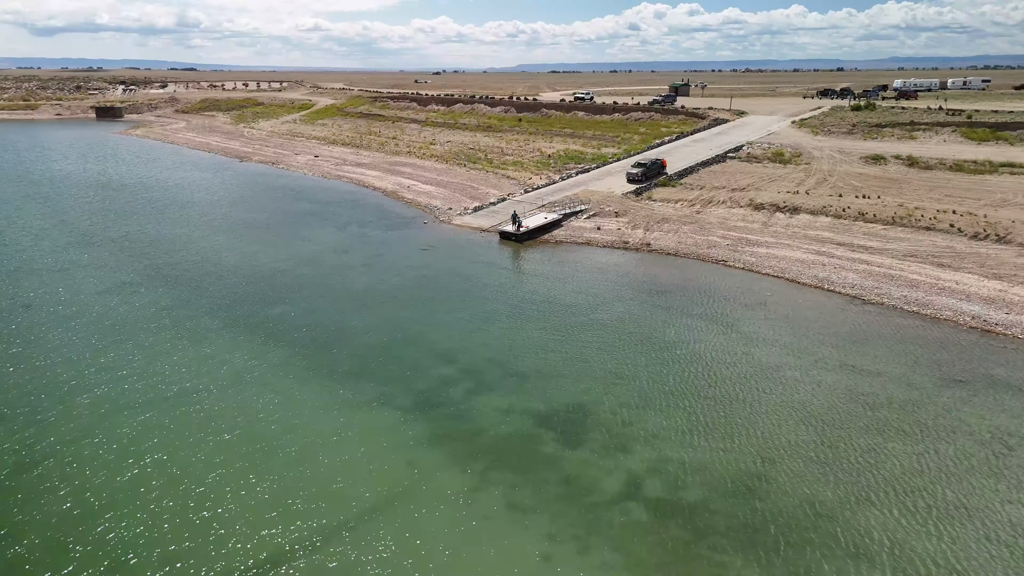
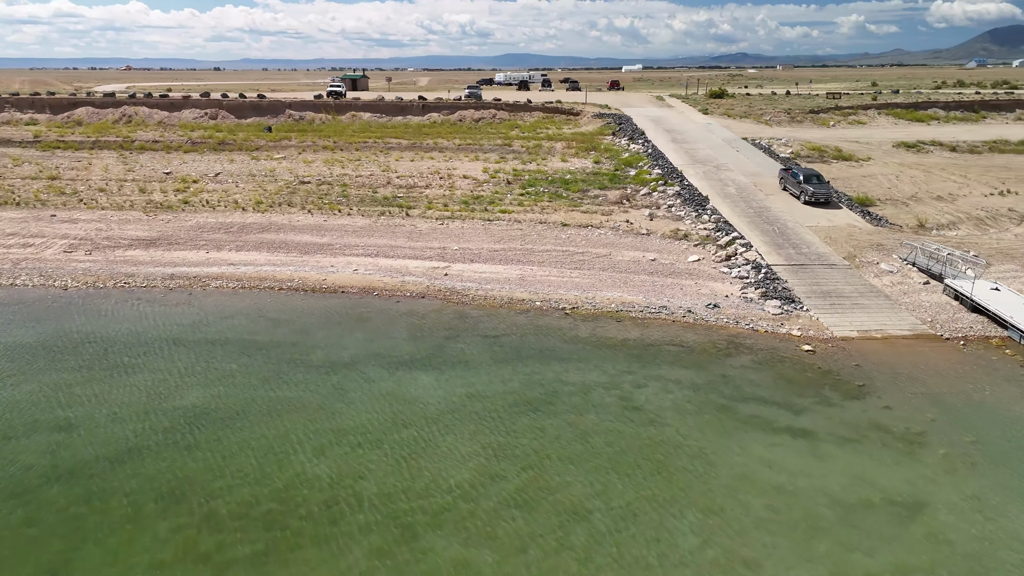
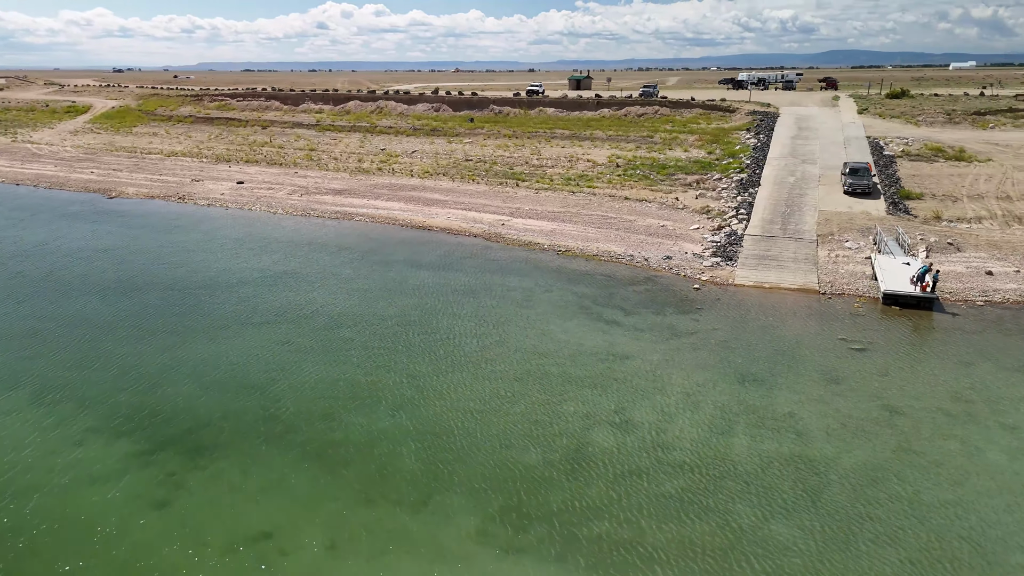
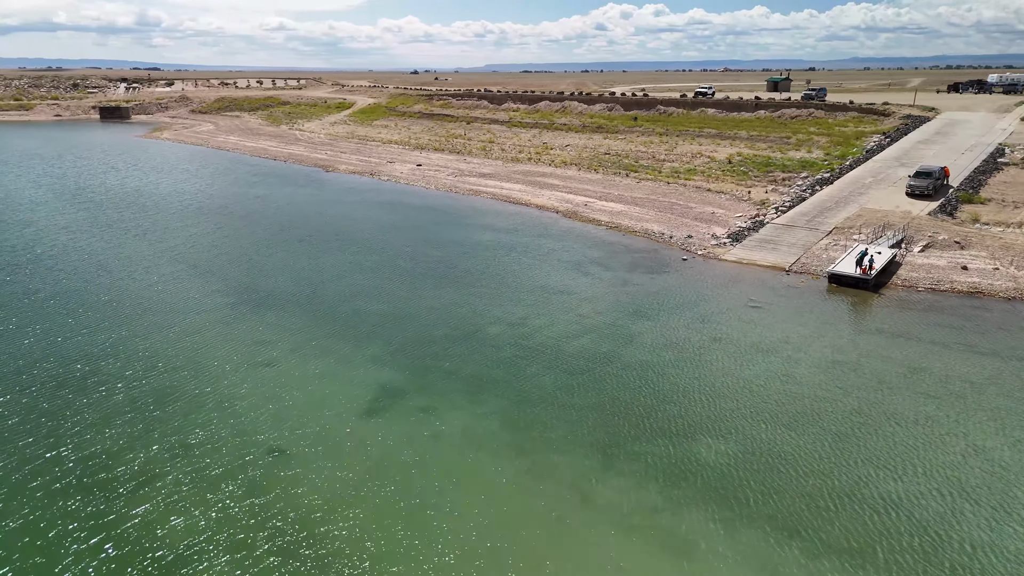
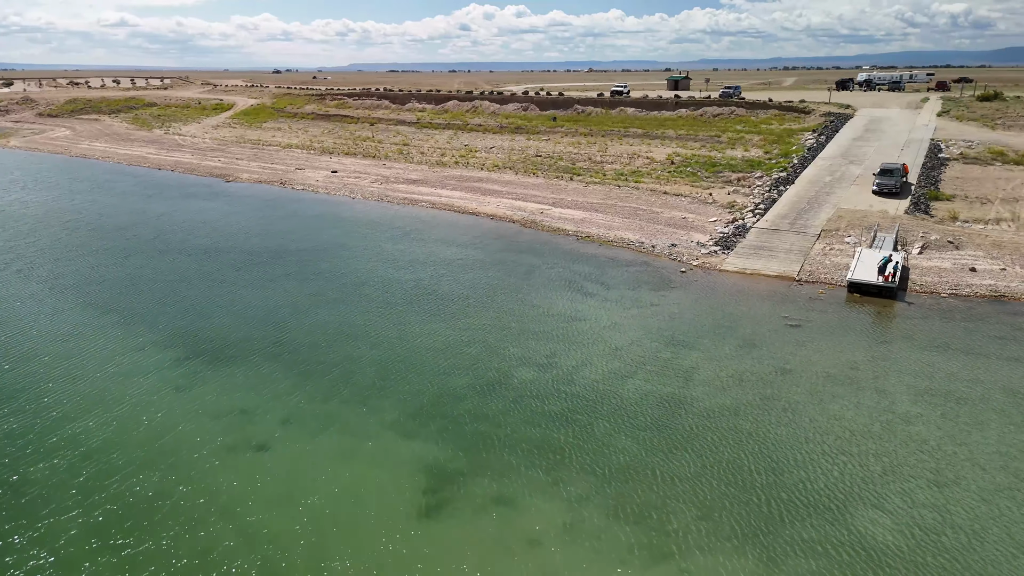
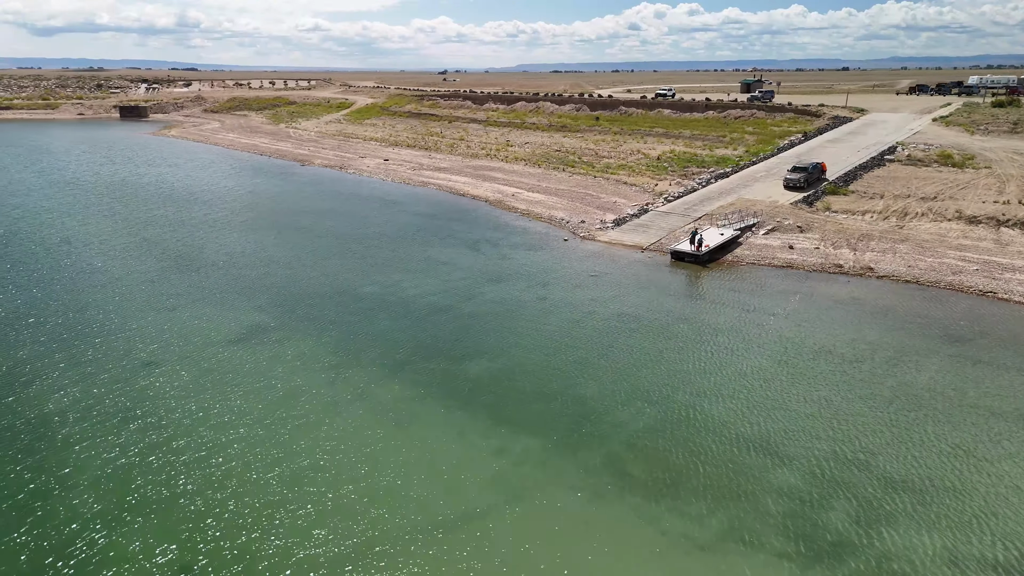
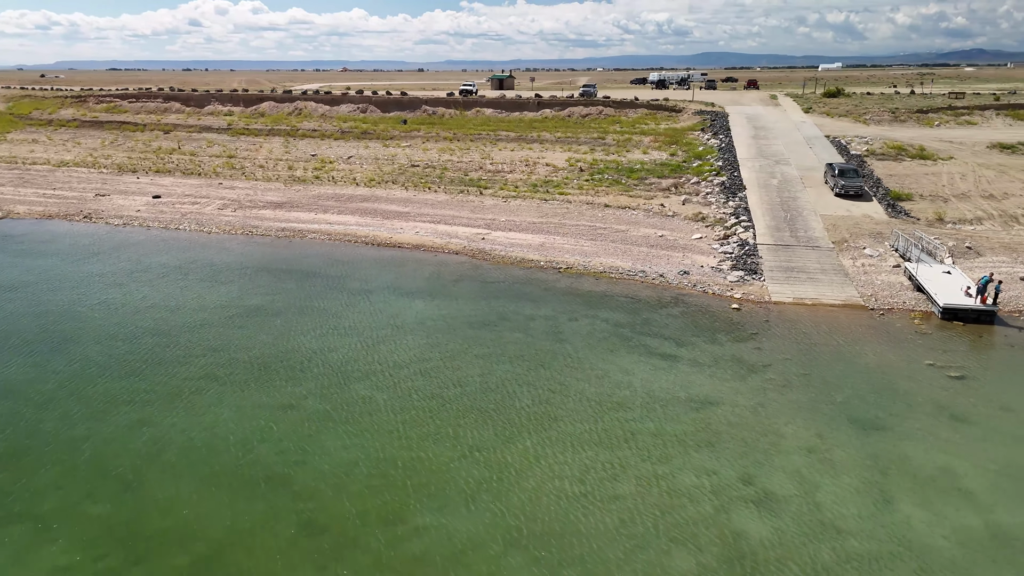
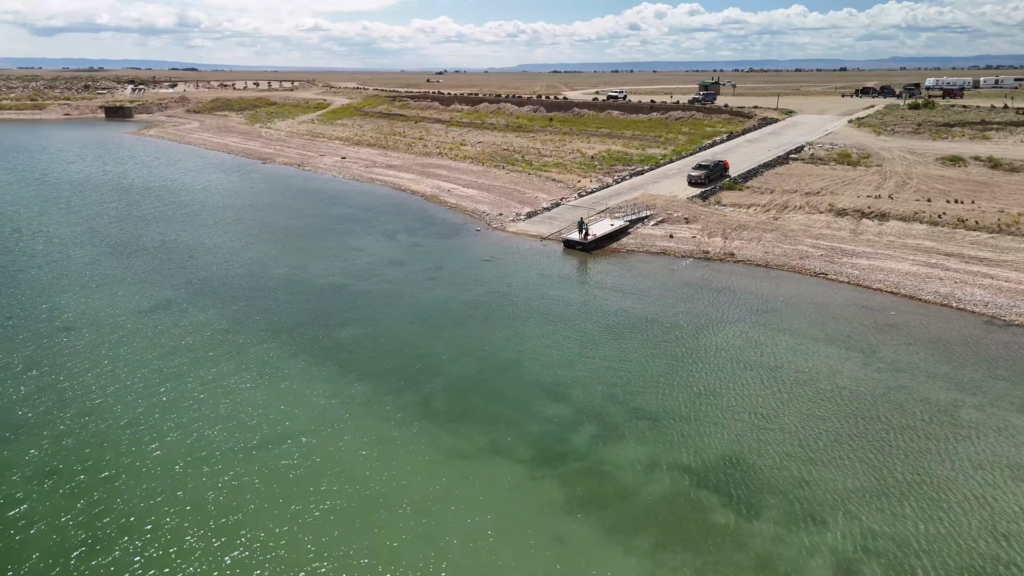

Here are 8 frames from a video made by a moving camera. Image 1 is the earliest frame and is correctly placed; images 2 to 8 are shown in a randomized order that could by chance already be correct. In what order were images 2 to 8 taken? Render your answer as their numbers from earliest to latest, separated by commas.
8, 6, 4, 5, 3, 7, 2
